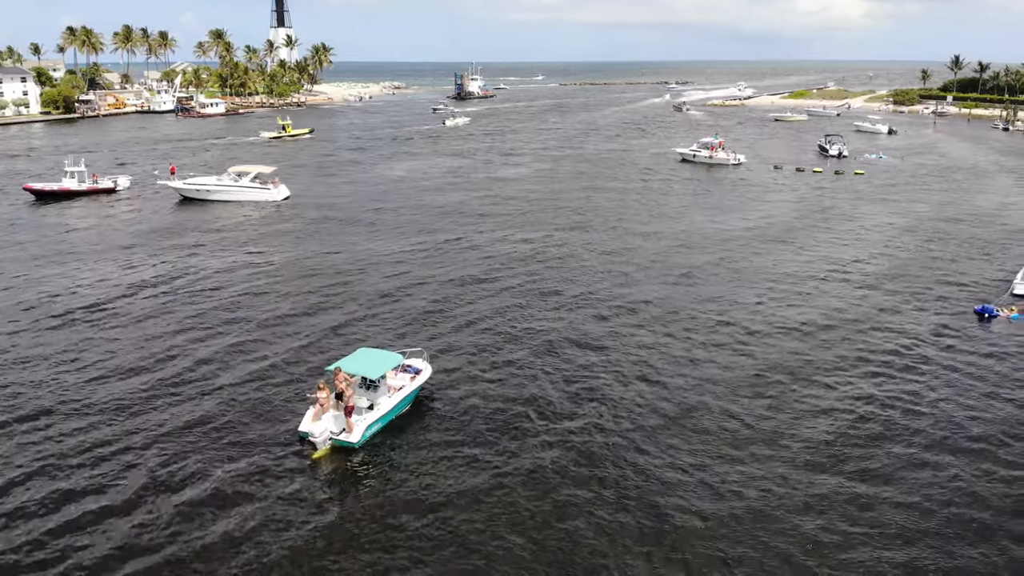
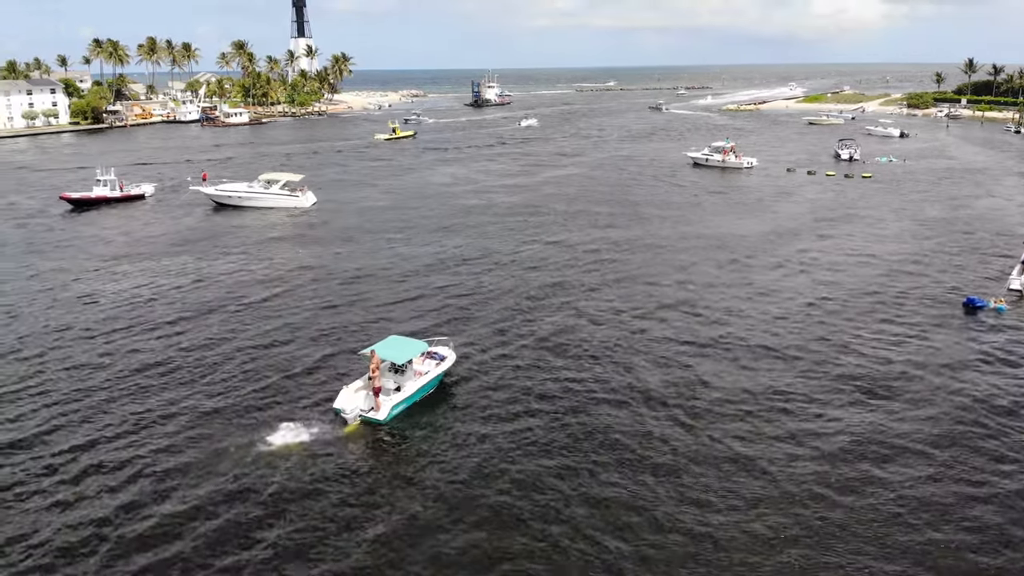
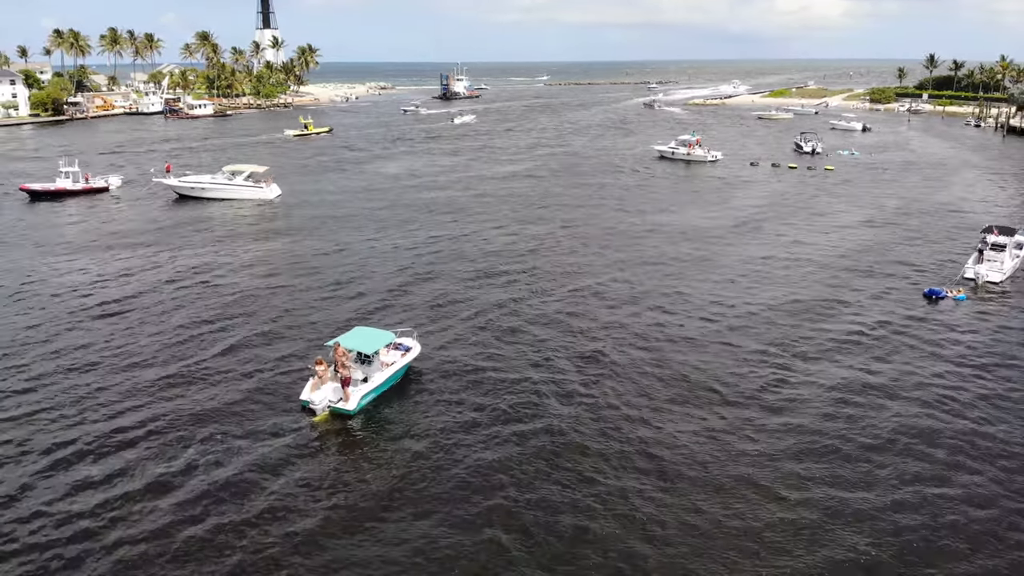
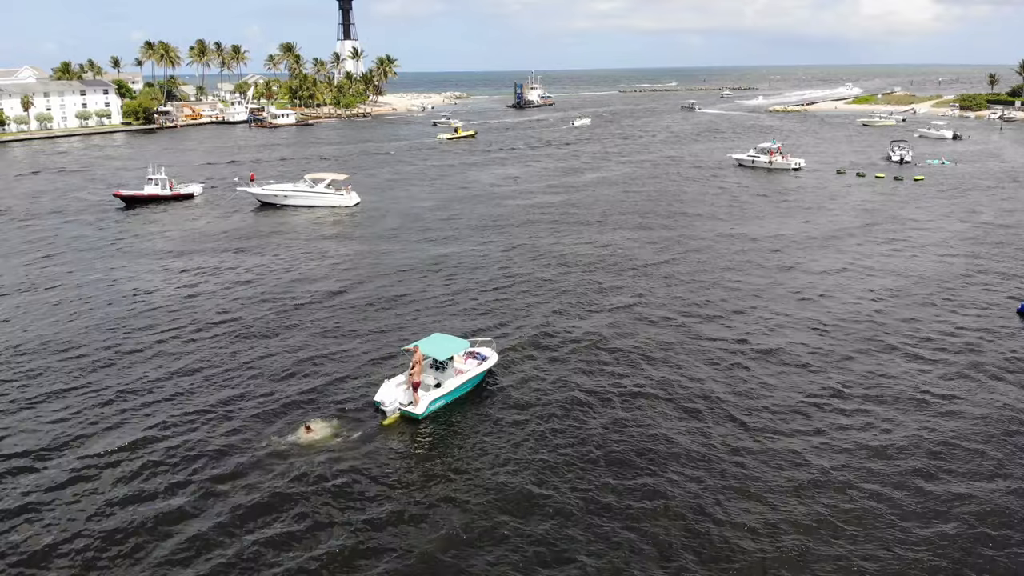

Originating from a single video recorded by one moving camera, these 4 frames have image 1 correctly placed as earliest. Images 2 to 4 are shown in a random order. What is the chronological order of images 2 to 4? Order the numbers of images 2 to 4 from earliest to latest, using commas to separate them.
3, 2, 4
